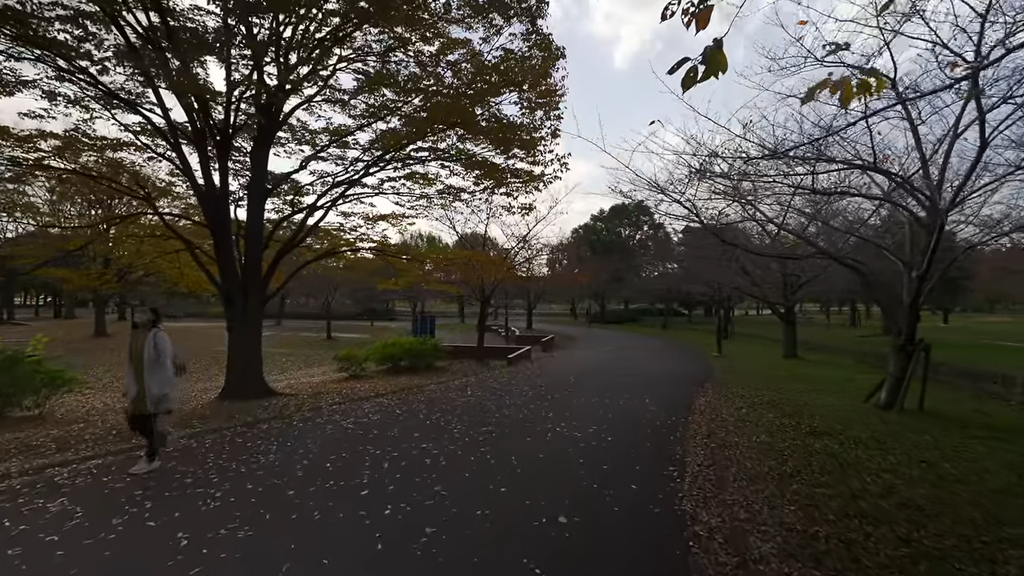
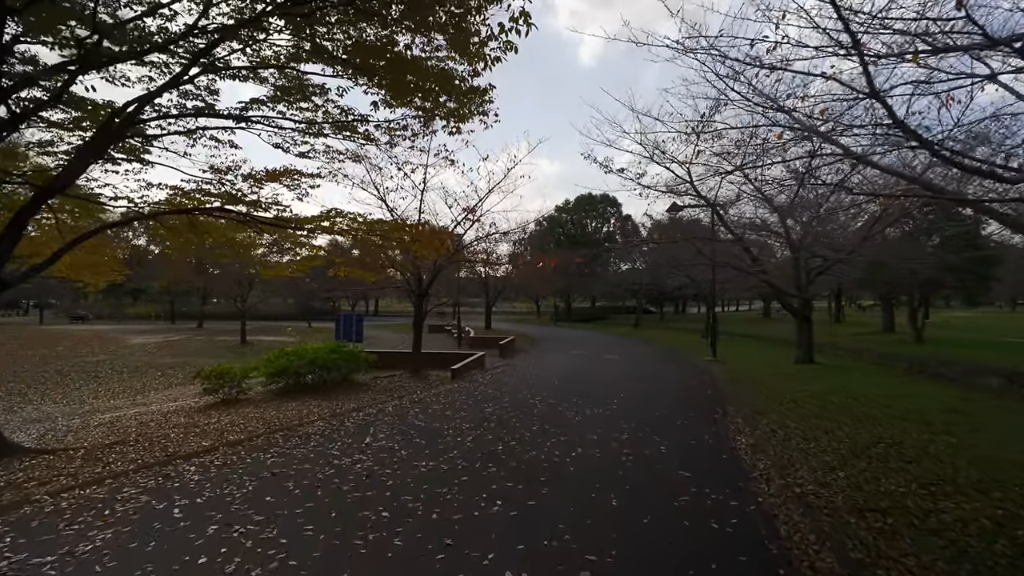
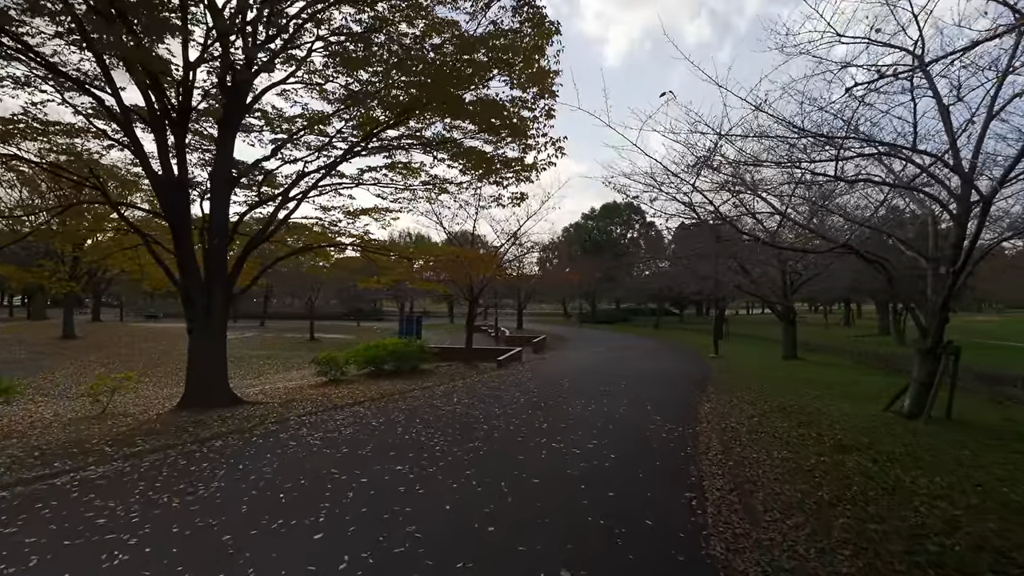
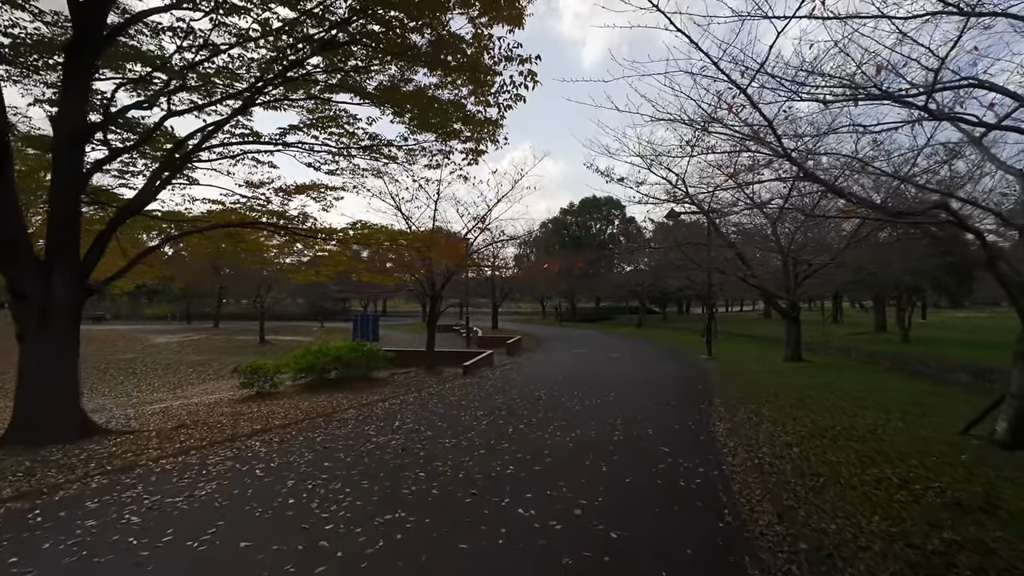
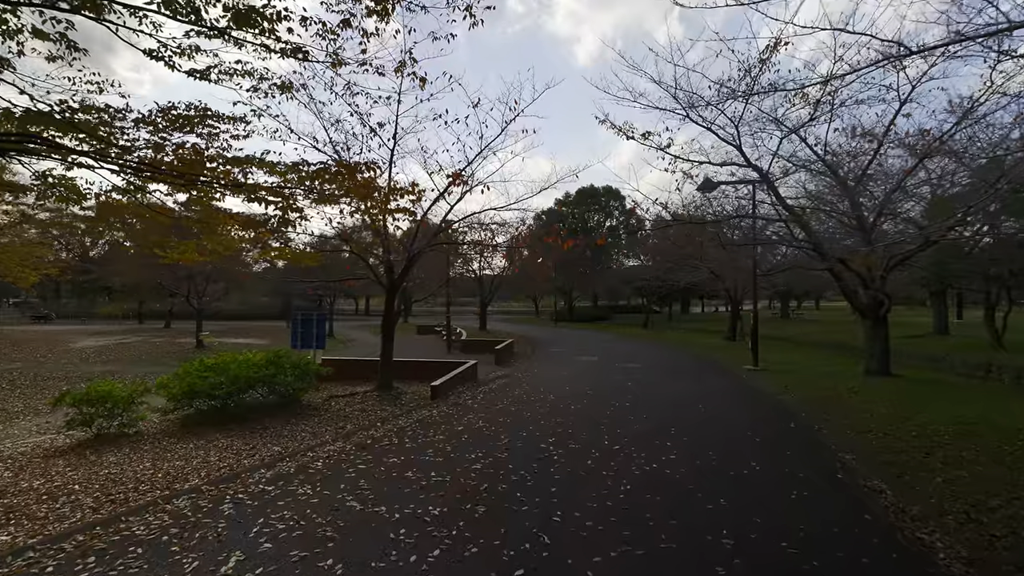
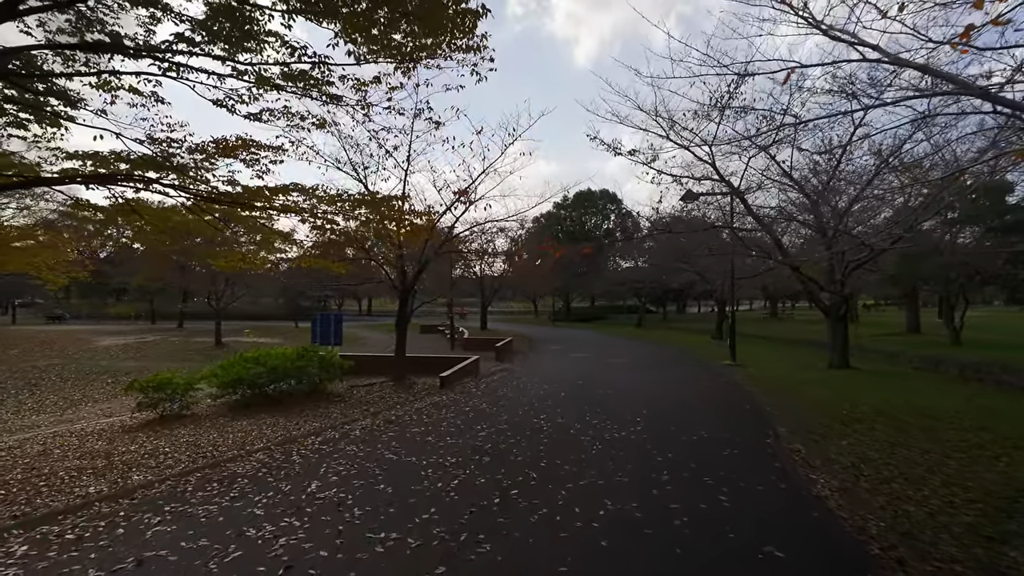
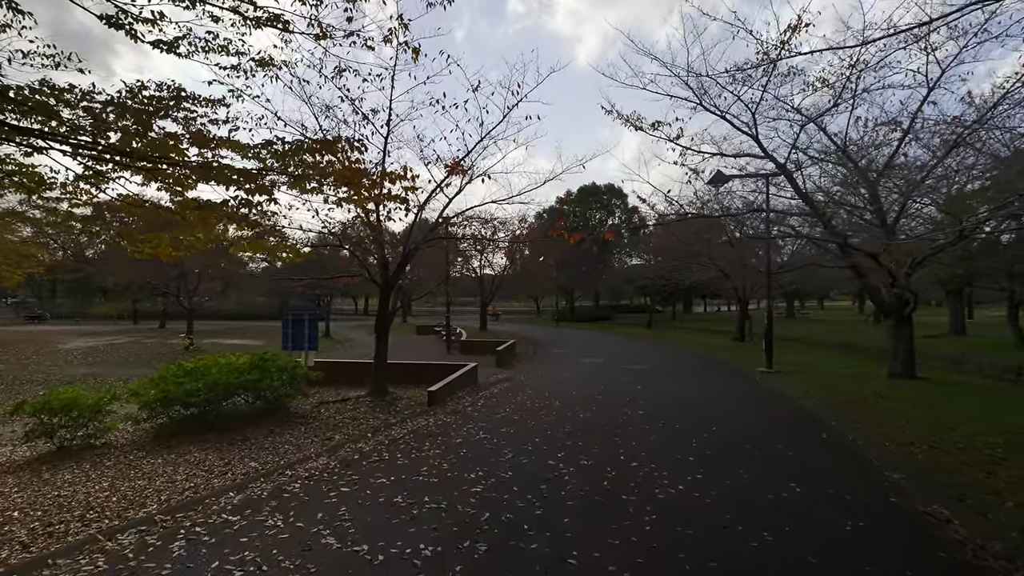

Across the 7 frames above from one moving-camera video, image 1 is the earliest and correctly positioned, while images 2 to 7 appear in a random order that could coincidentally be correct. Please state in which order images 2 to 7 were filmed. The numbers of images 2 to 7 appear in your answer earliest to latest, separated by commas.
3, 4, 2, 6, 5, 7
